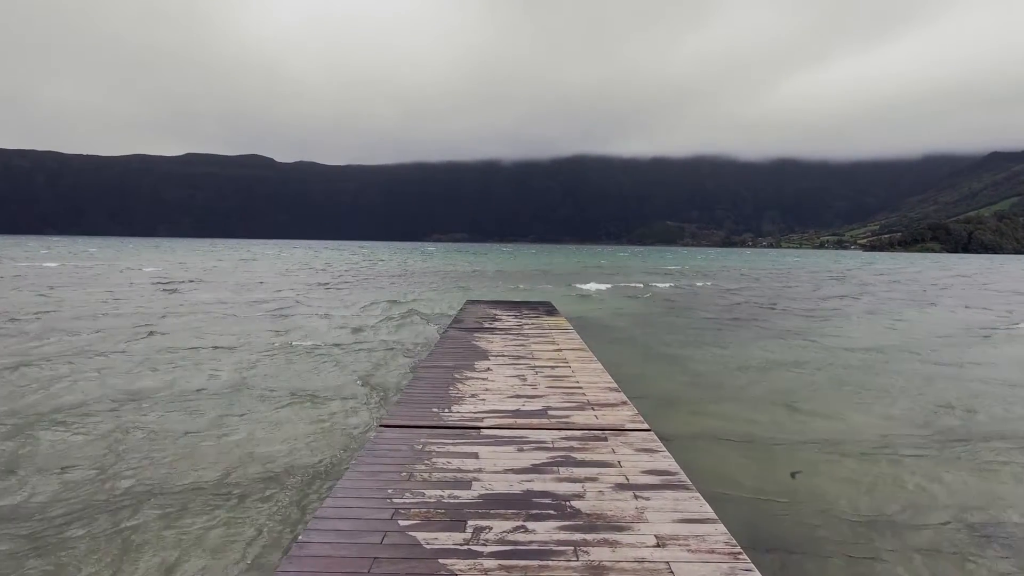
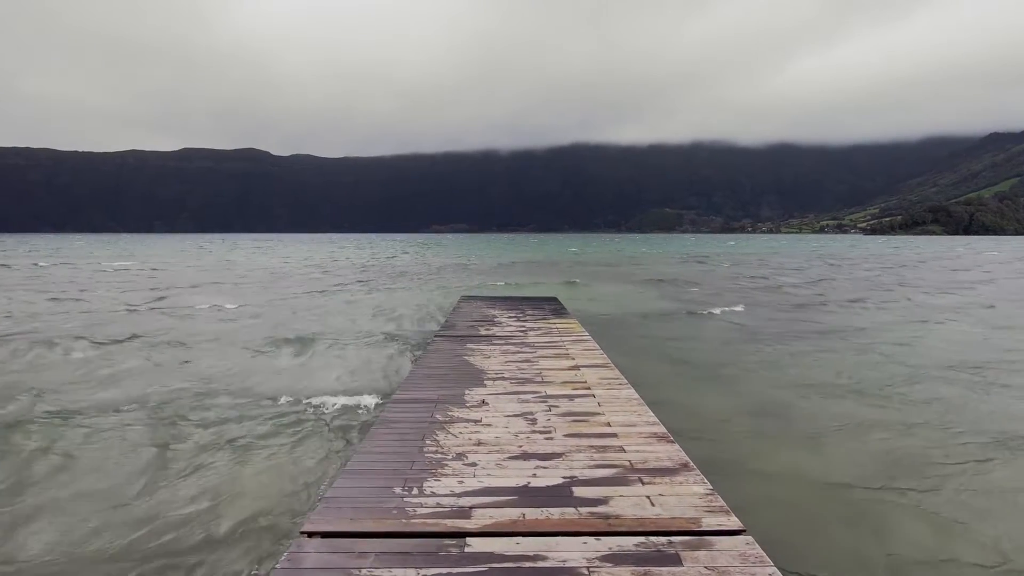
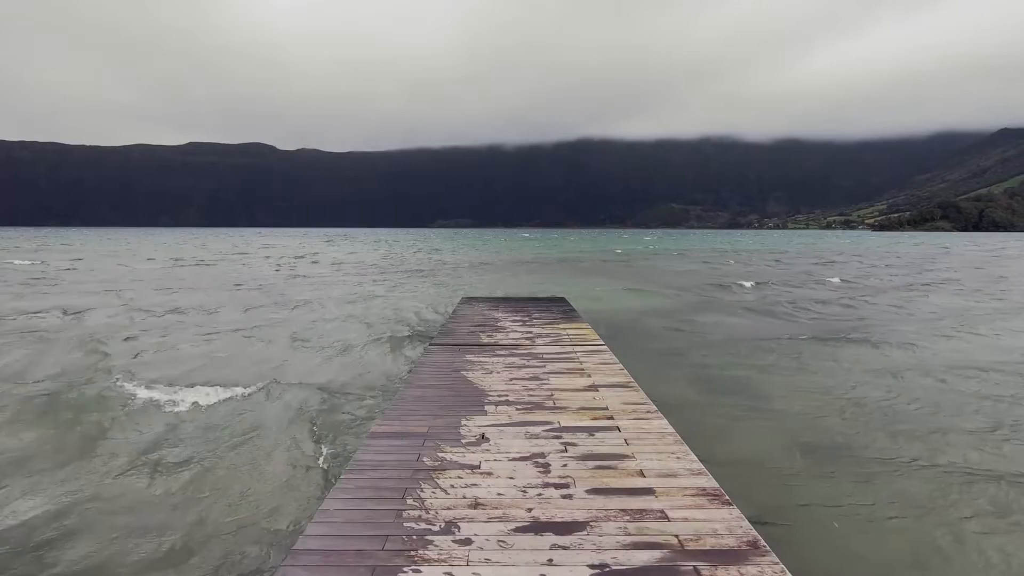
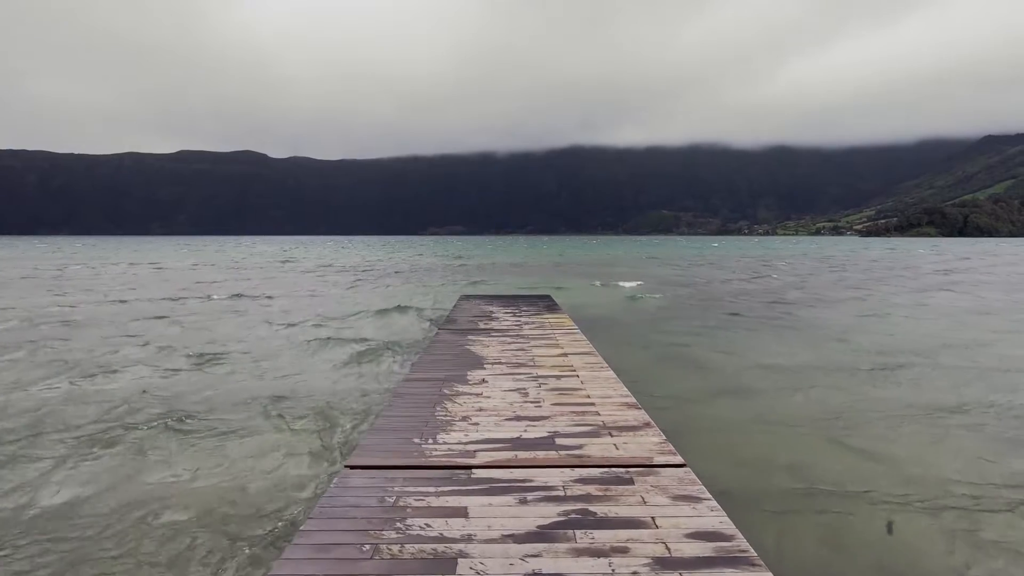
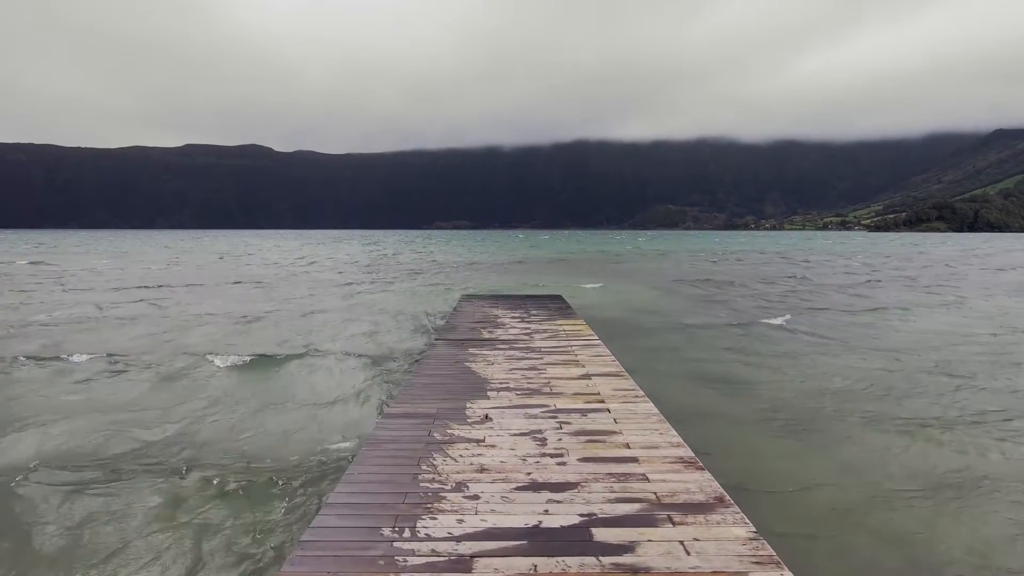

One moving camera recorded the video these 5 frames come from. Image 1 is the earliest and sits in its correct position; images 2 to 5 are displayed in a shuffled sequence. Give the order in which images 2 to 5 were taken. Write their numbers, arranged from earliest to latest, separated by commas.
4, 2, 5, 3
